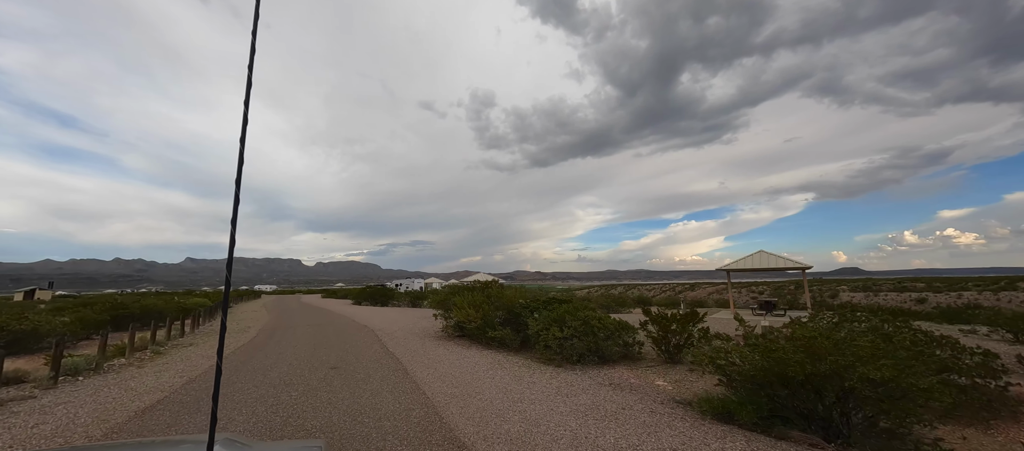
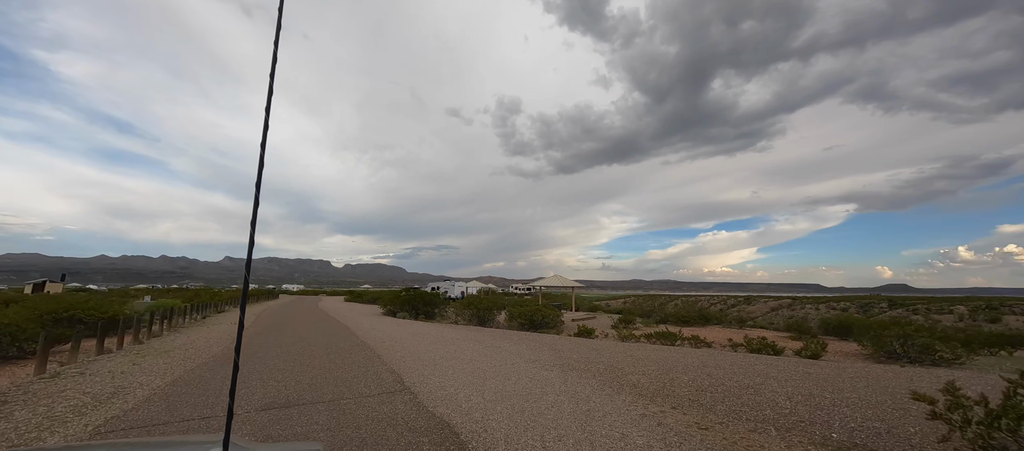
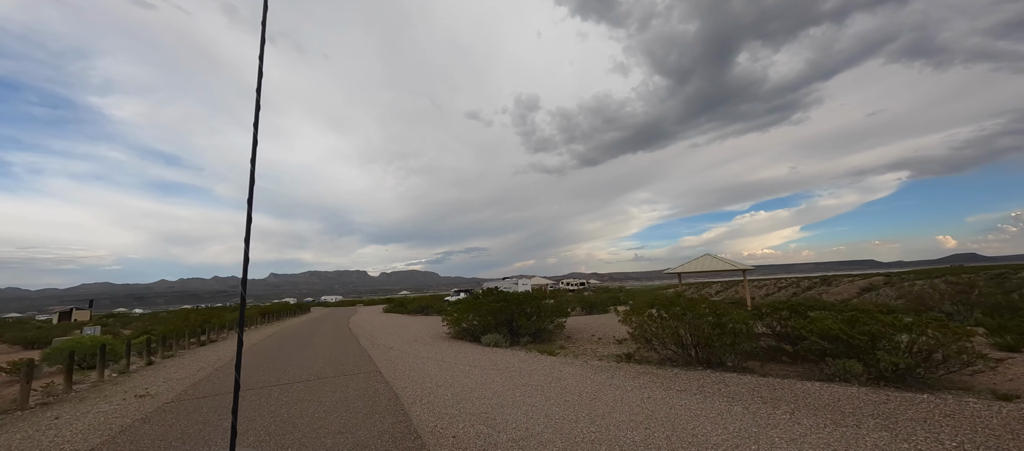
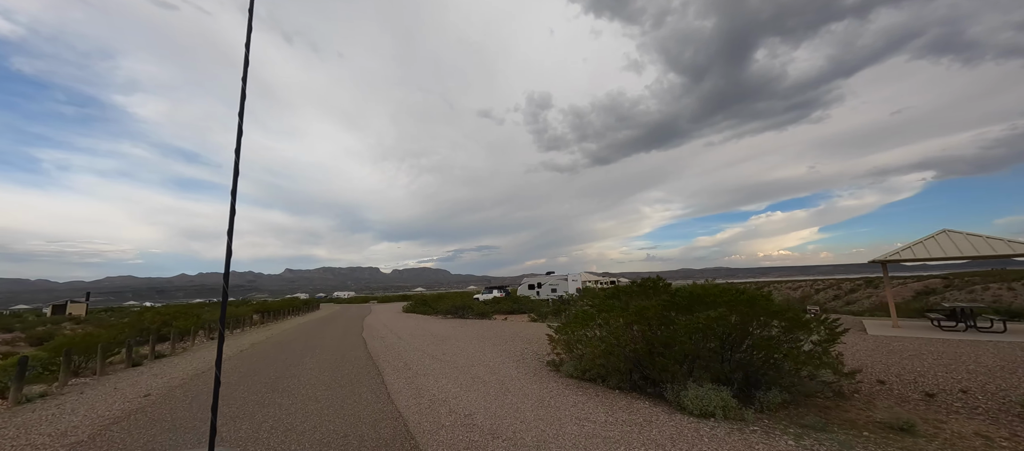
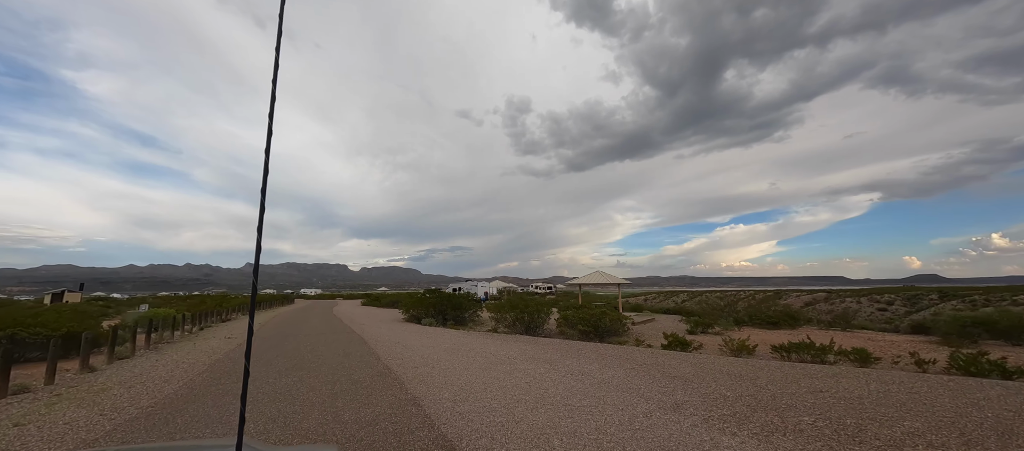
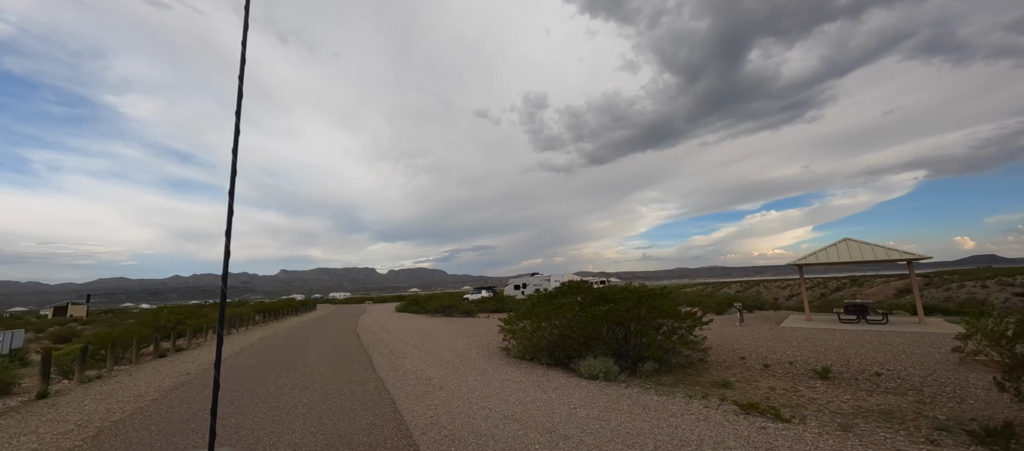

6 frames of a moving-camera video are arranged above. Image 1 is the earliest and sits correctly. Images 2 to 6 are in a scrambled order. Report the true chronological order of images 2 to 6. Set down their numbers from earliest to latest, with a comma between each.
2, 5, 3, 6, 4
